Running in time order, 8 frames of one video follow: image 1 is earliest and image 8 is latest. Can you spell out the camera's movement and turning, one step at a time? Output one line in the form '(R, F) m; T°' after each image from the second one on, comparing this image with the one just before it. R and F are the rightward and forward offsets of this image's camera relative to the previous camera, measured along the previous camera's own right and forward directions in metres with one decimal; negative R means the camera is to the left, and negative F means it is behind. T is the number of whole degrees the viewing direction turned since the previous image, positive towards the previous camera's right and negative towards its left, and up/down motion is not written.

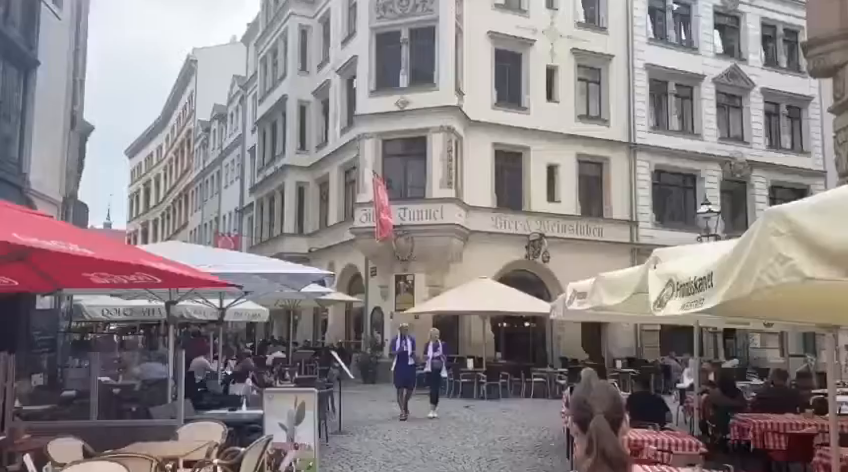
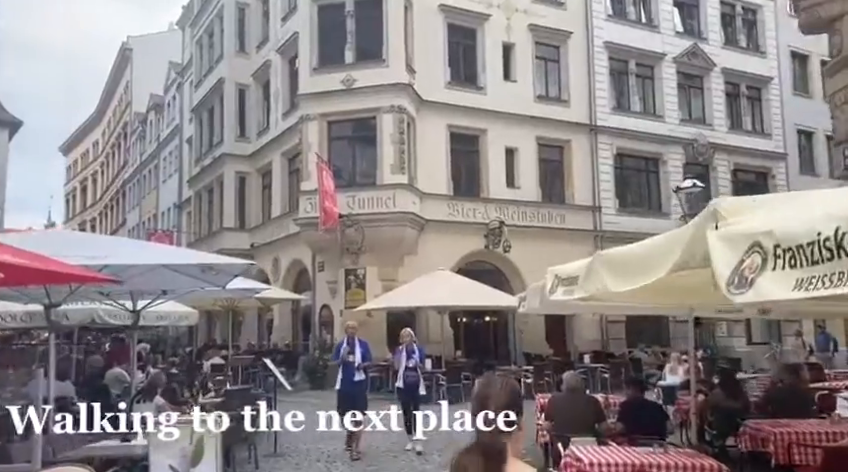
(+0.1, +2.0) m; +4°
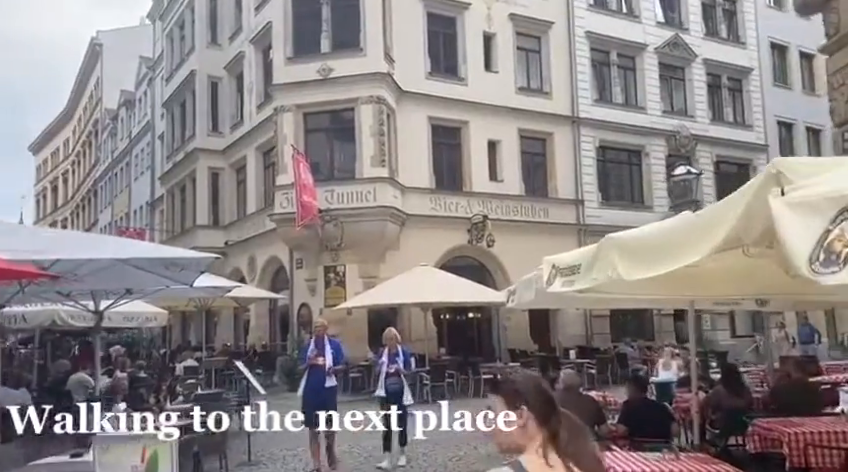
(-0.1, +0.7) m; +2°
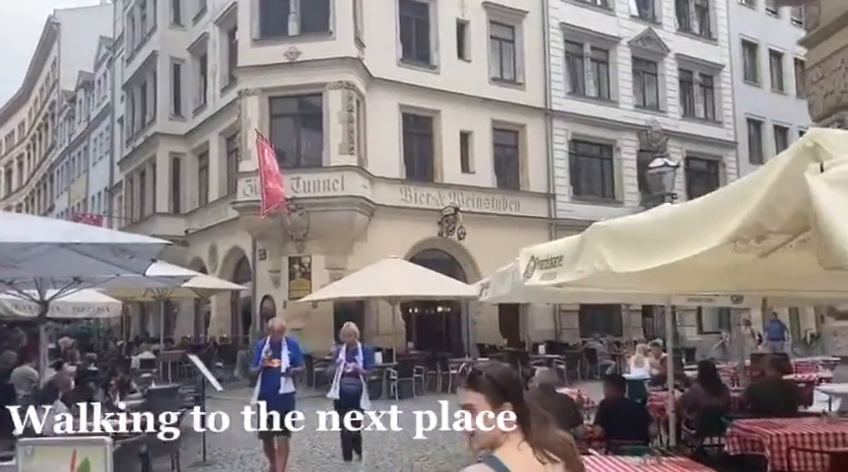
(0.0, +0.6) m; +3°
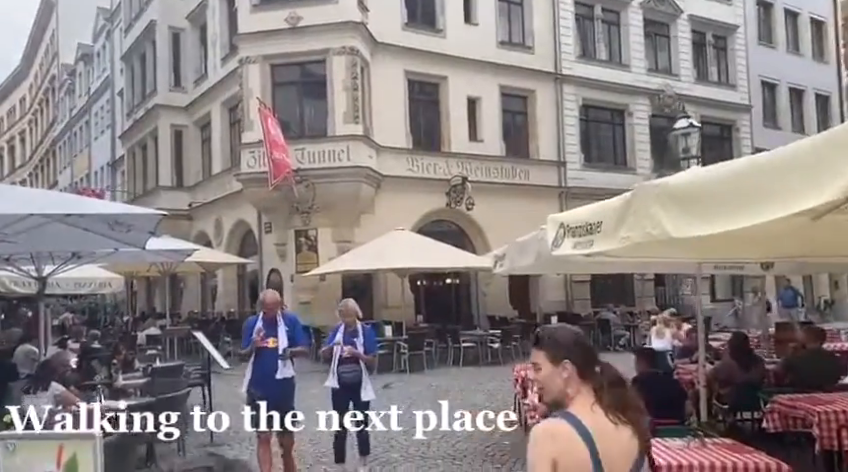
(-0.1, +0.5) m; 0°
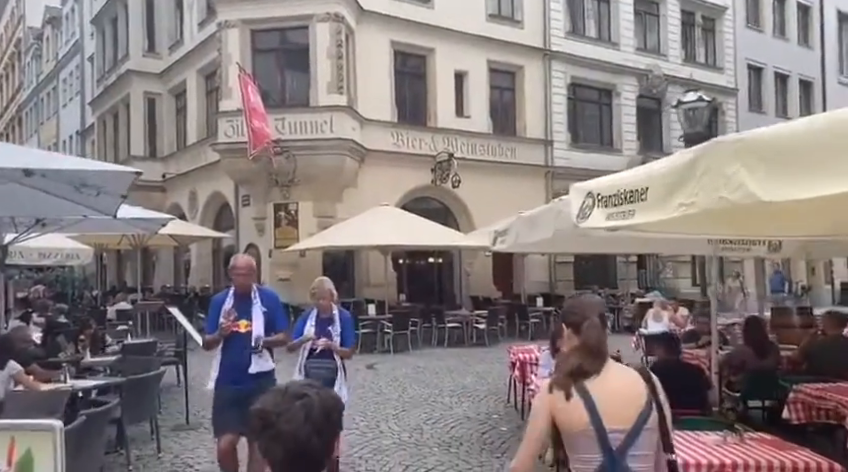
(-0.3, +0.7) m; +2°
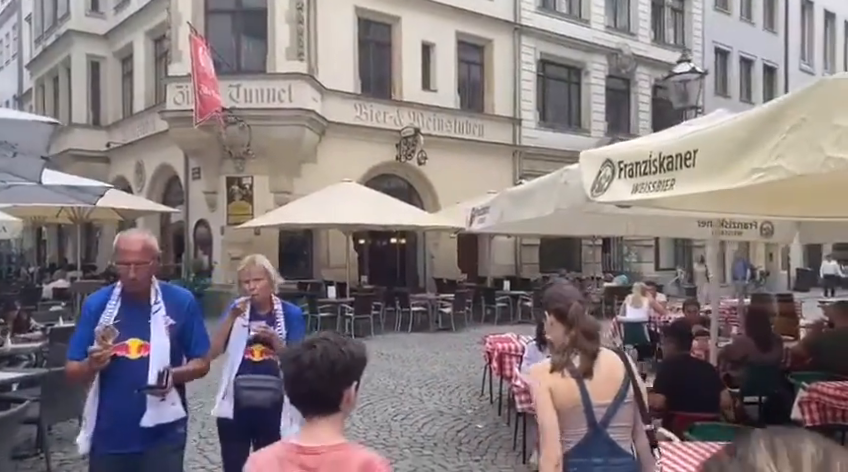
(-0.2, +1.0) m; +4°
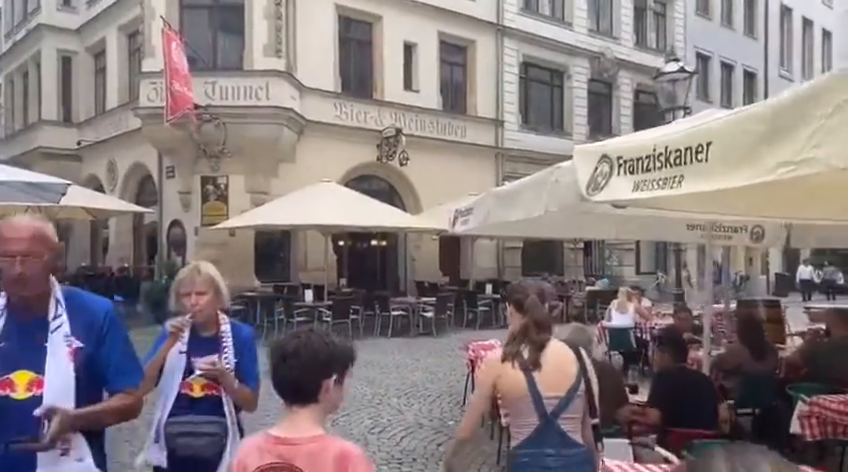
(0.0, +0.4) m; +2°
